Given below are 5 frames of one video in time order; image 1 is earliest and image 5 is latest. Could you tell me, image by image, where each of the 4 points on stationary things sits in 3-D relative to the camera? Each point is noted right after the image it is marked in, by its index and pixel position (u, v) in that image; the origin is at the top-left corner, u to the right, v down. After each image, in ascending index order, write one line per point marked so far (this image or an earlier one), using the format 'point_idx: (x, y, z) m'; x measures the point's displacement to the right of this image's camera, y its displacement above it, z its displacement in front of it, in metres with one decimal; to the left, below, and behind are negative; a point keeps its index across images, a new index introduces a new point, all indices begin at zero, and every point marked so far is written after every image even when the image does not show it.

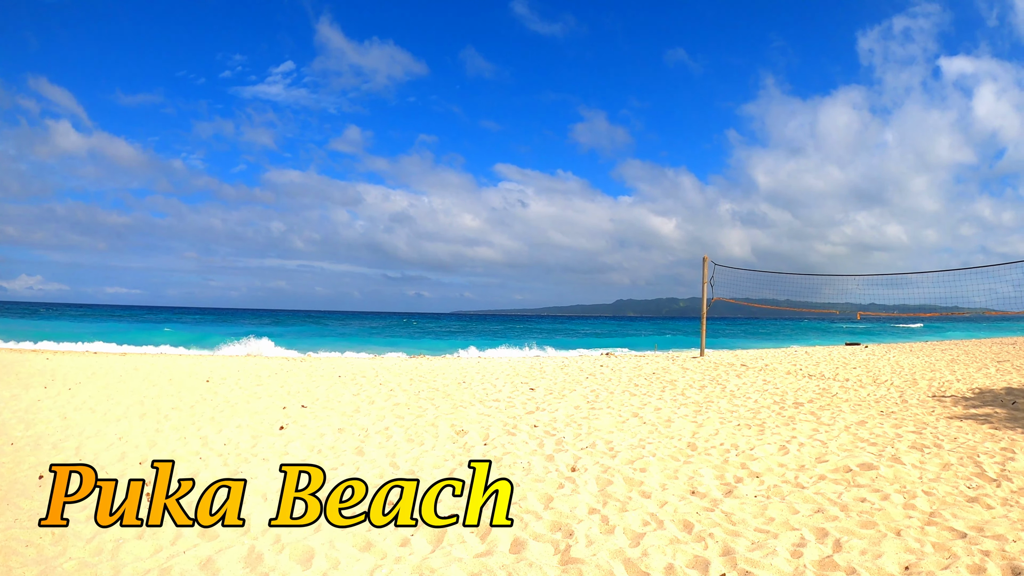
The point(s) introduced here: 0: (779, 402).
0: (+4.6, -2.1, +8.1) m
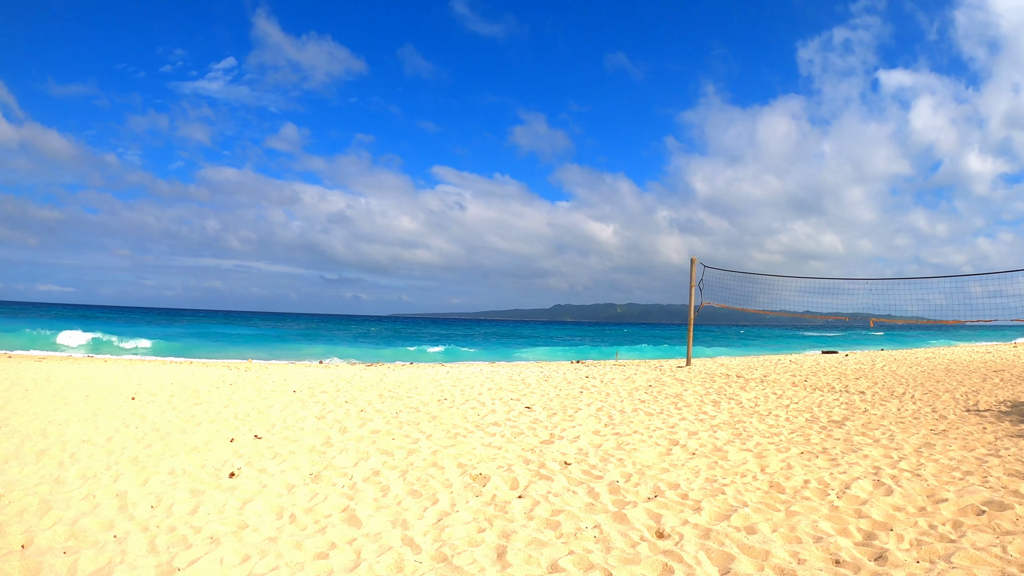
0: (+4.6, -2.1, +7.3) m
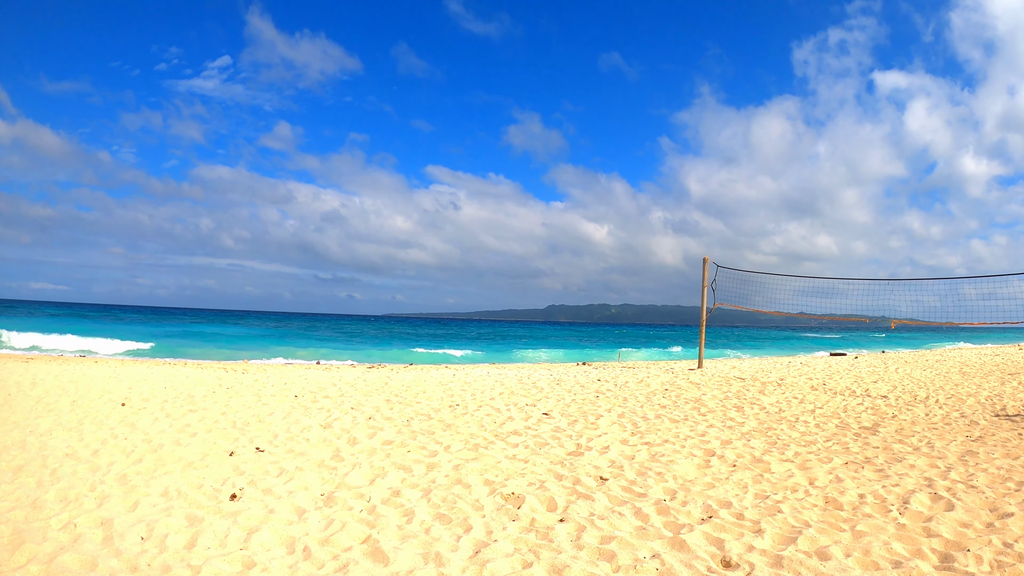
0: (+4.8, -2.1, +7.0) m
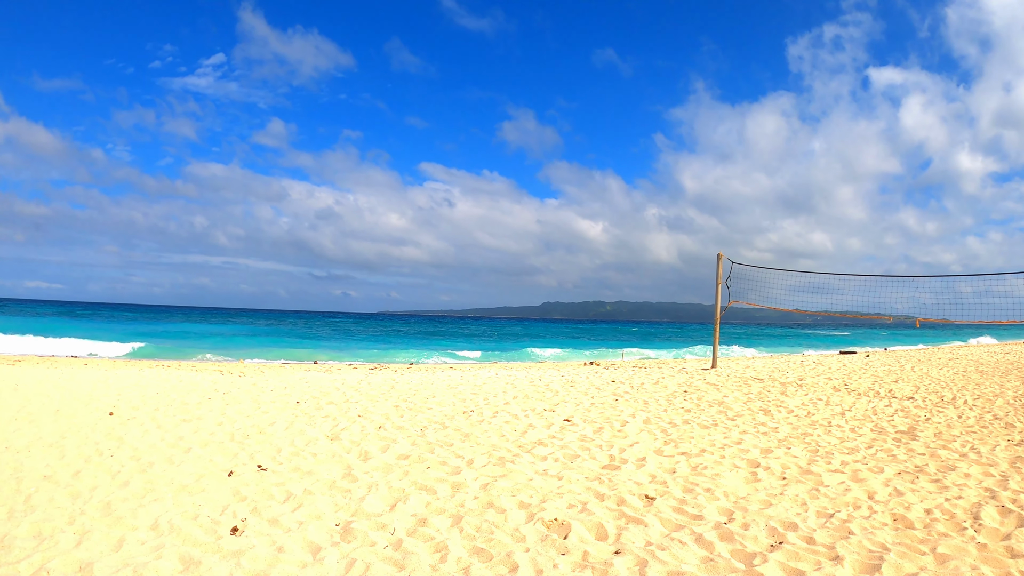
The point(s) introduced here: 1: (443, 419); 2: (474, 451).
0: (+5.0, -2.1, +6.6) m
1: (-0.8, -1.5, +5.8) m
2: (-0.3, -1.6, +4.7) m
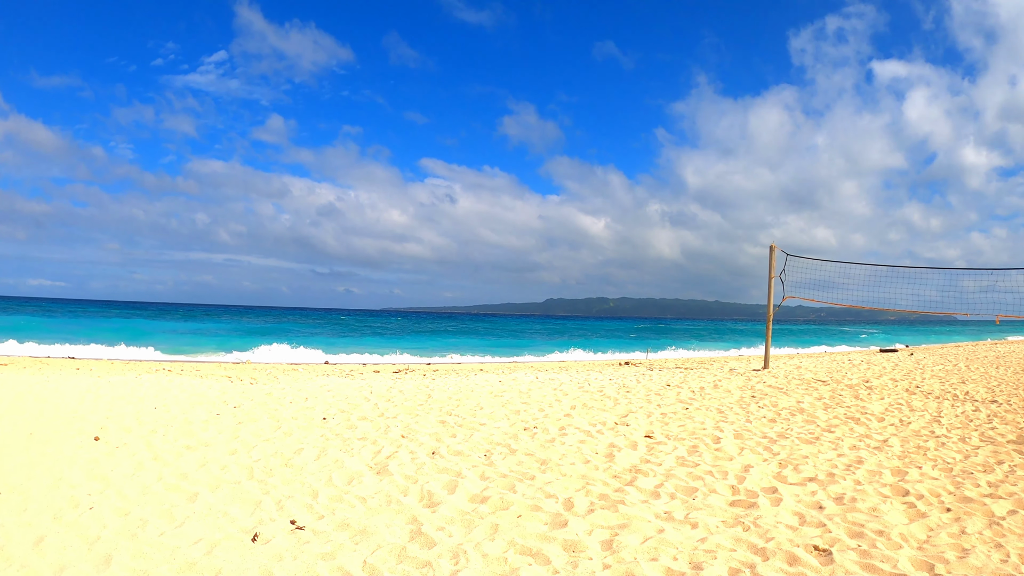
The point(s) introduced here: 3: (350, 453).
0: (+5.8, -2.0, +5.5) m
1: (-0.1, -1.5, +4.8) m
2: (+0.4, -1.5, +3.7) m
3: (-1.3, -1.4, +4.1) m
